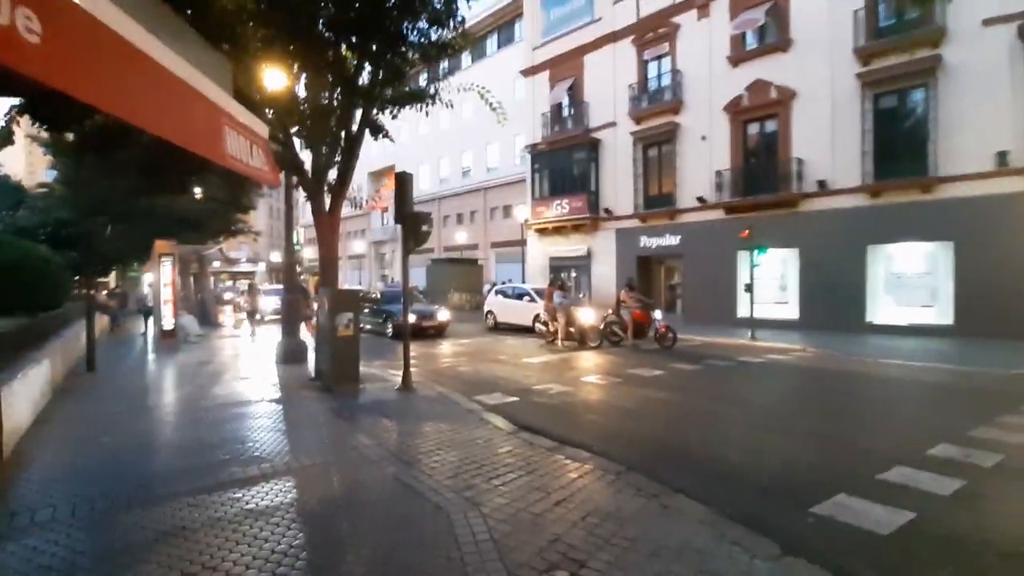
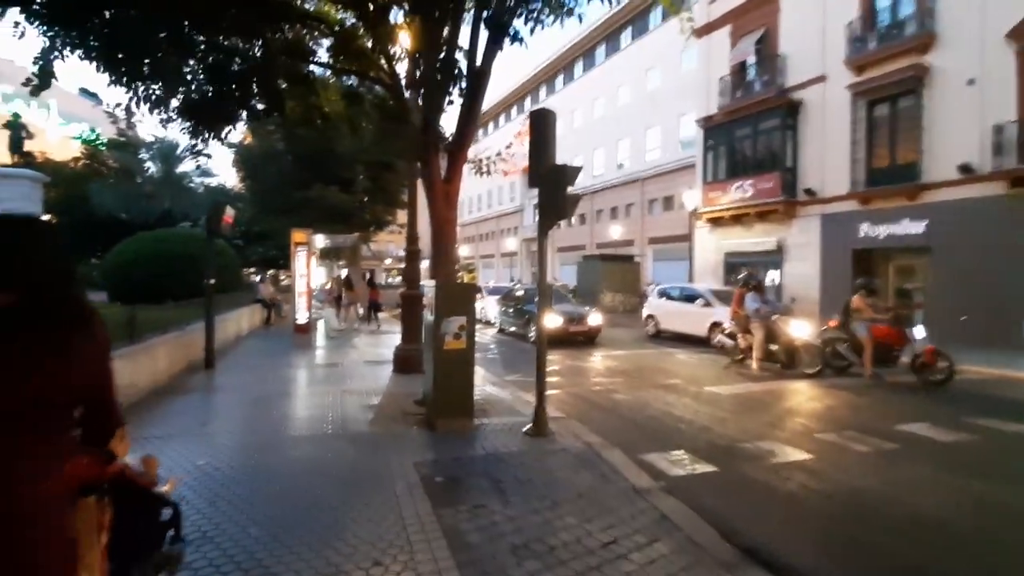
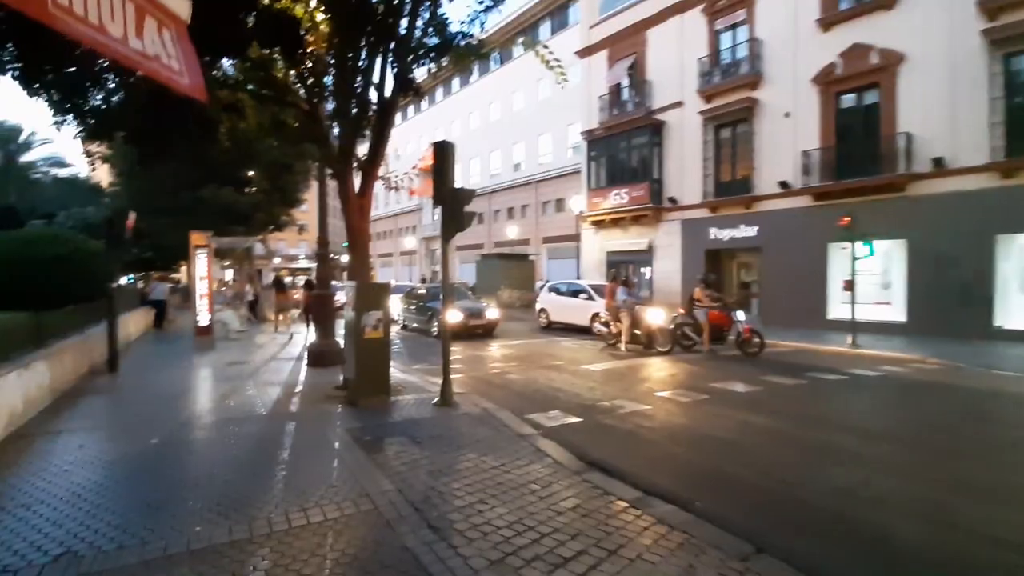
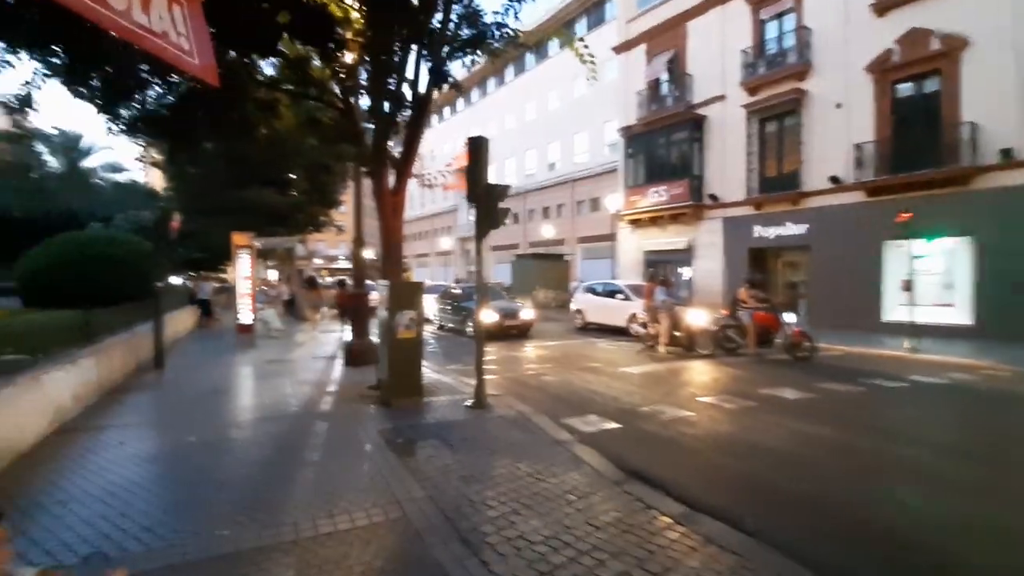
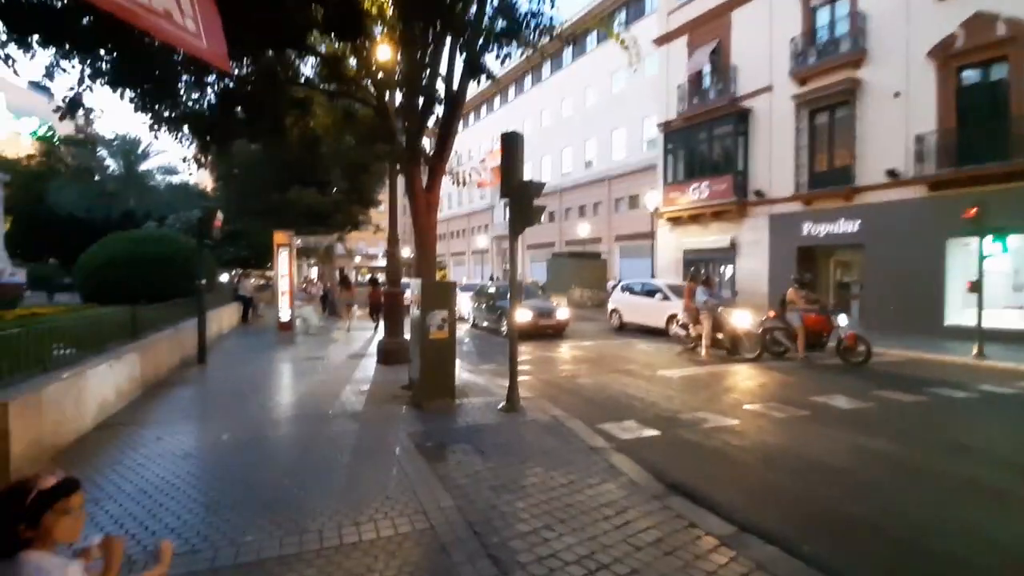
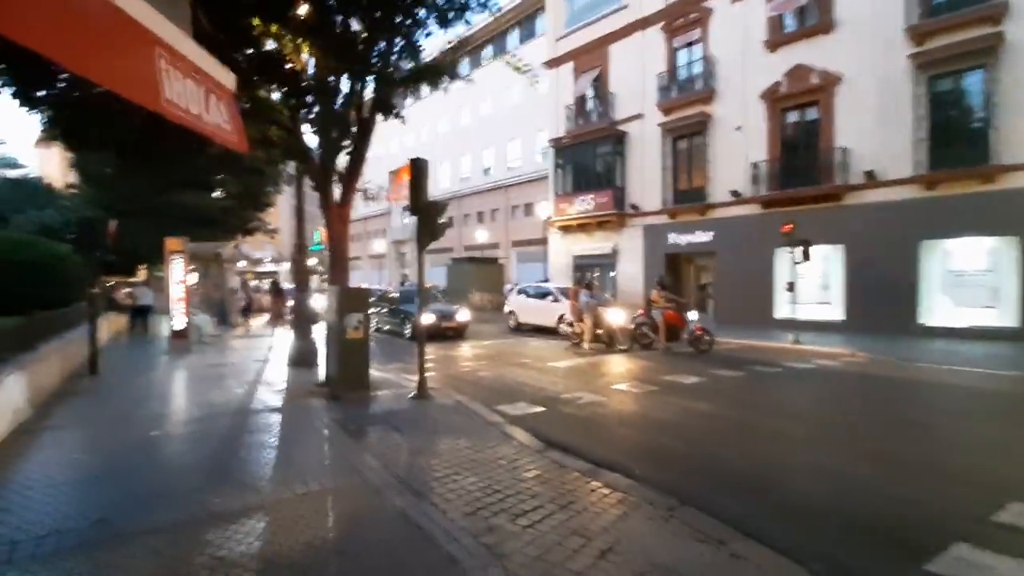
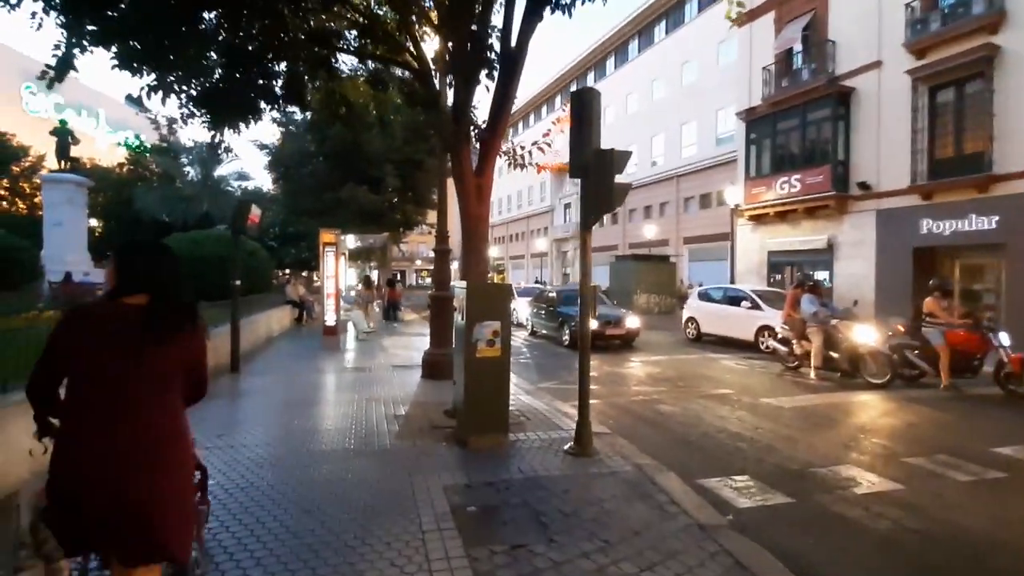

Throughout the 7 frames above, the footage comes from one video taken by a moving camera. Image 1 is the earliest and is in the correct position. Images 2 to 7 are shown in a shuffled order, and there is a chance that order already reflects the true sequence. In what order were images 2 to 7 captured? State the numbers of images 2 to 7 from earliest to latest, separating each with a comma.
6, 3, 4, 5, 2, 7
